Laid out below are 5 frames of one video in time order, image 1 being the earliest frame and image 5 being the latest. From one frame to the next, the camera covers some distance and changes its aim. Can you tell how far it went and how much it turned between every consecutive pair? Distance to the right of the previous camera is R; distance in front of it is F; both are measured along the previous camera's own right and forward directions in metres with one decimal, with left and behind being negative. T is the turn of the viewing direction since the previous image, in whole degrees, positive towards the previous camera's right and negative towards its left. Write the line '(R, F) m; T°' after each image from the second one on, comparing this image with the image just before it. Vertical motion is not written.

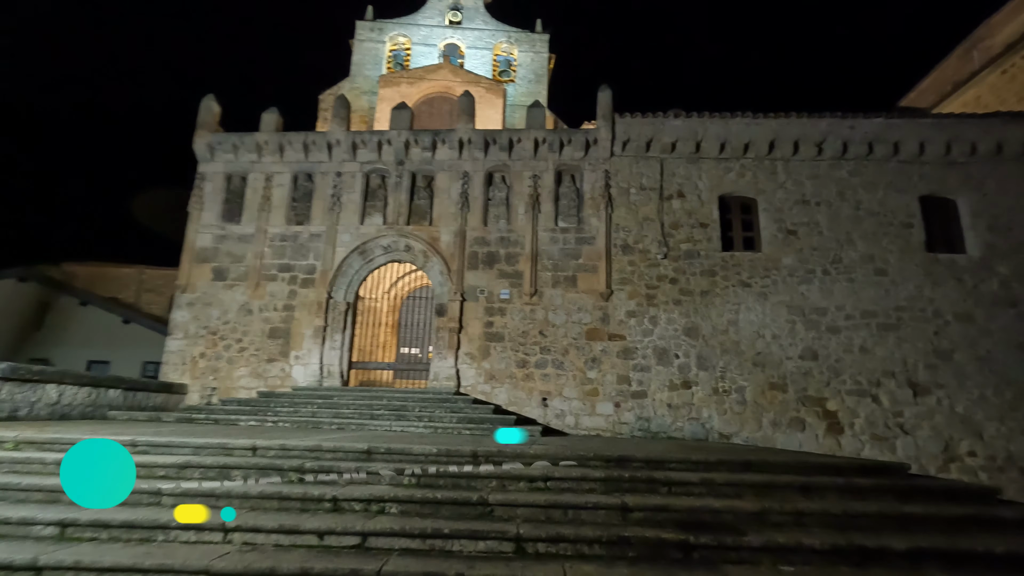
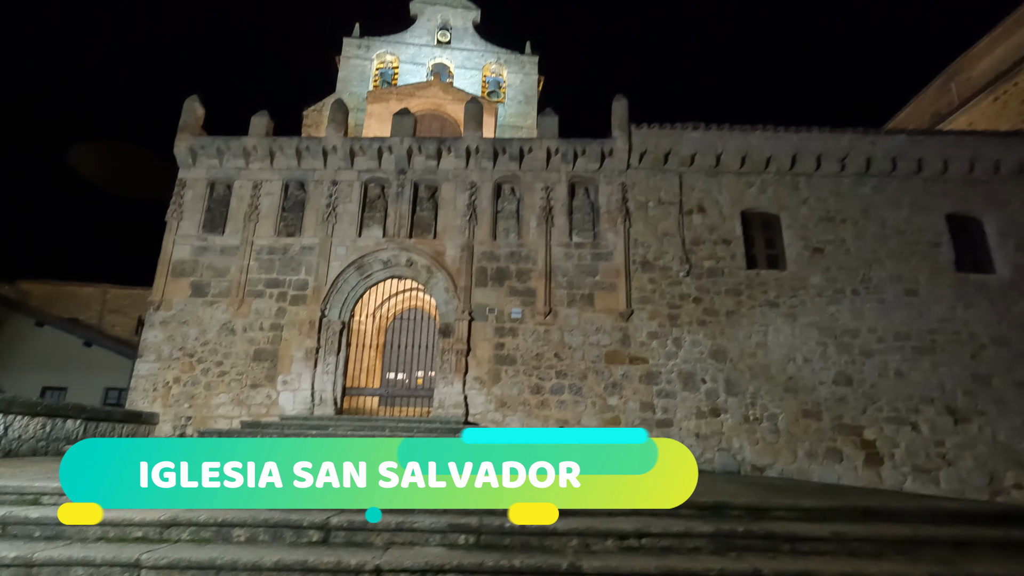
(-0.7, +0.8) m; +3°
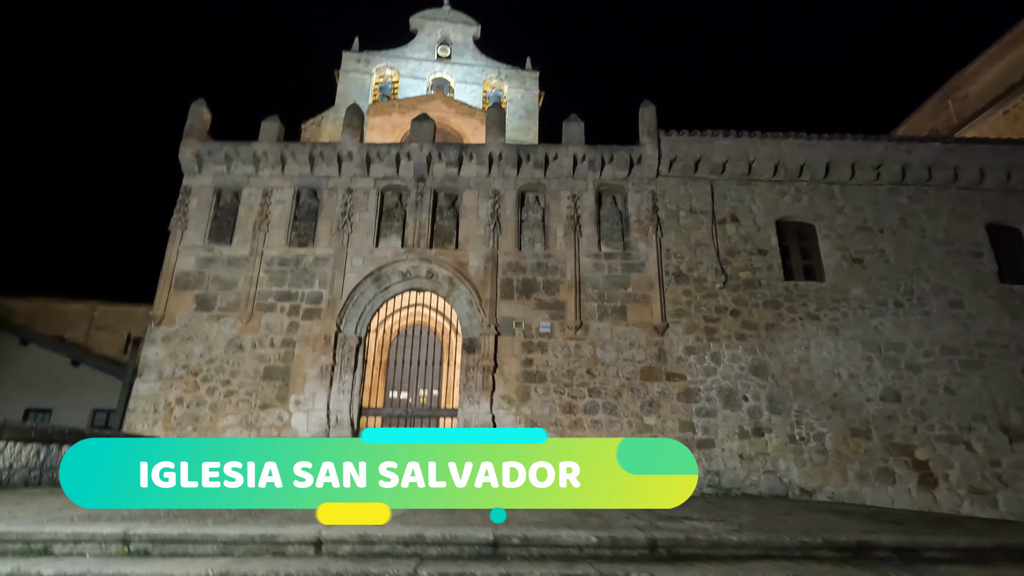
(-0.7, +0.5) m; +1°
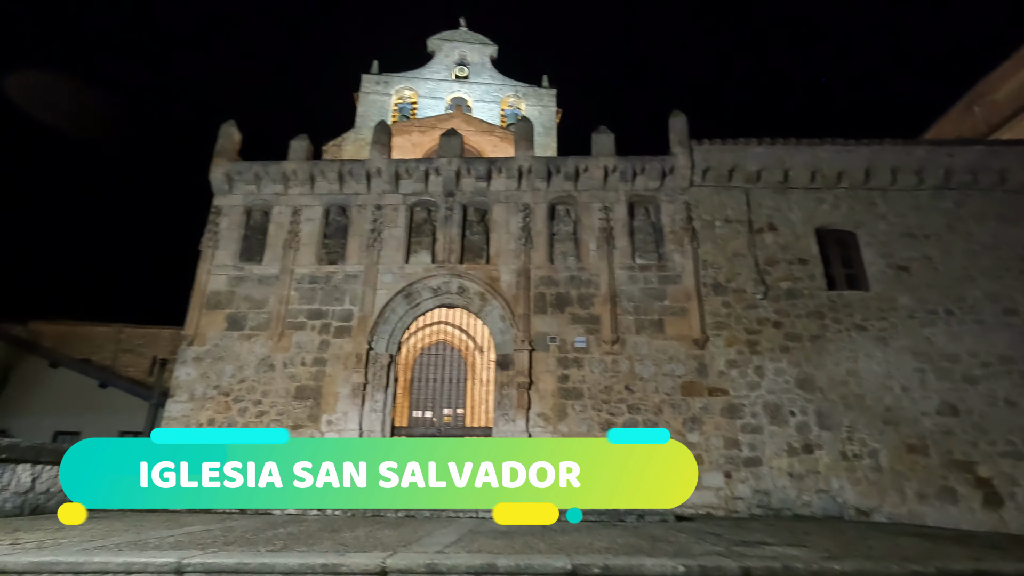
(-0.3, +0.2) m; -2°
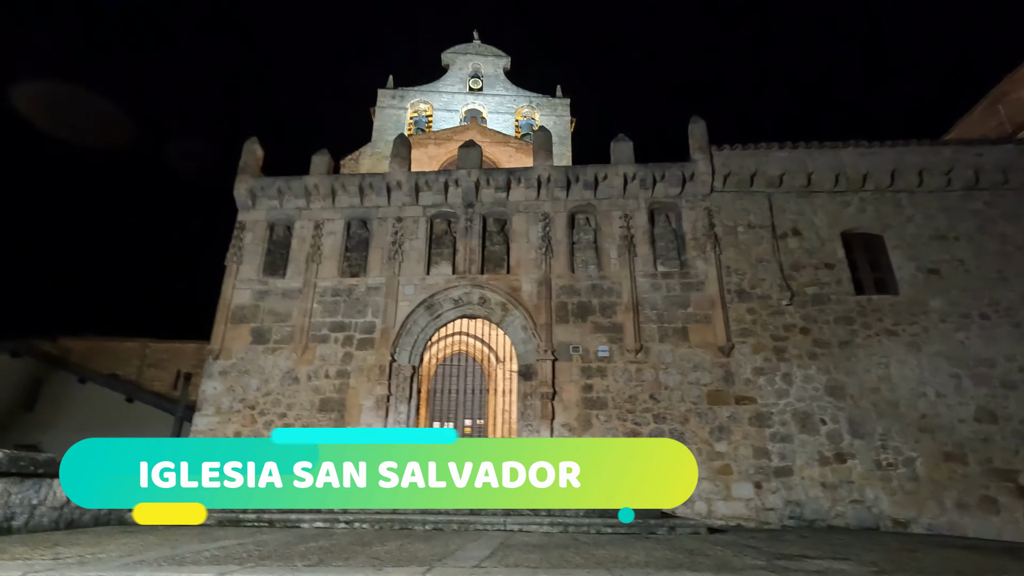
(-0.1, 0.0) m; -2°
